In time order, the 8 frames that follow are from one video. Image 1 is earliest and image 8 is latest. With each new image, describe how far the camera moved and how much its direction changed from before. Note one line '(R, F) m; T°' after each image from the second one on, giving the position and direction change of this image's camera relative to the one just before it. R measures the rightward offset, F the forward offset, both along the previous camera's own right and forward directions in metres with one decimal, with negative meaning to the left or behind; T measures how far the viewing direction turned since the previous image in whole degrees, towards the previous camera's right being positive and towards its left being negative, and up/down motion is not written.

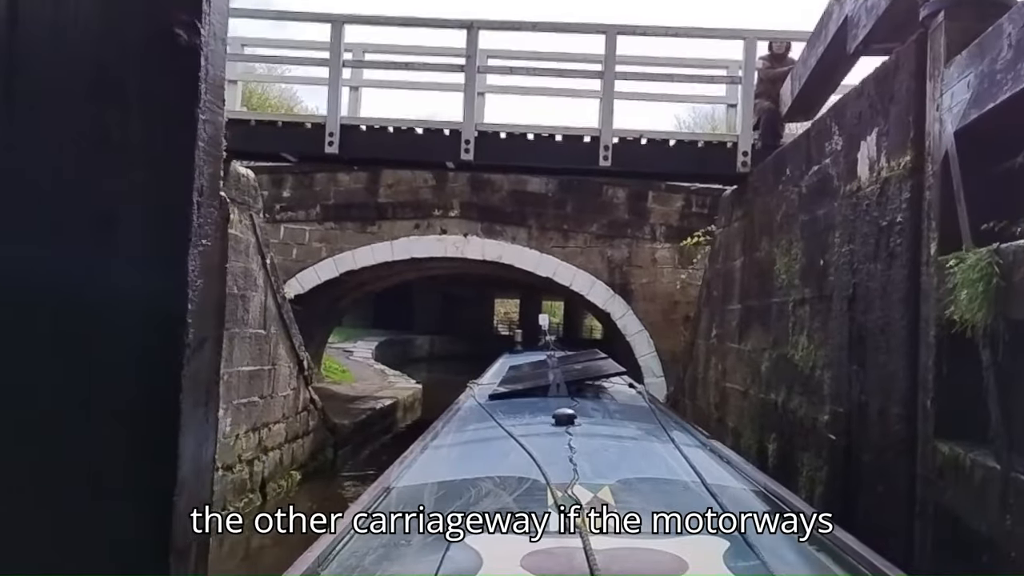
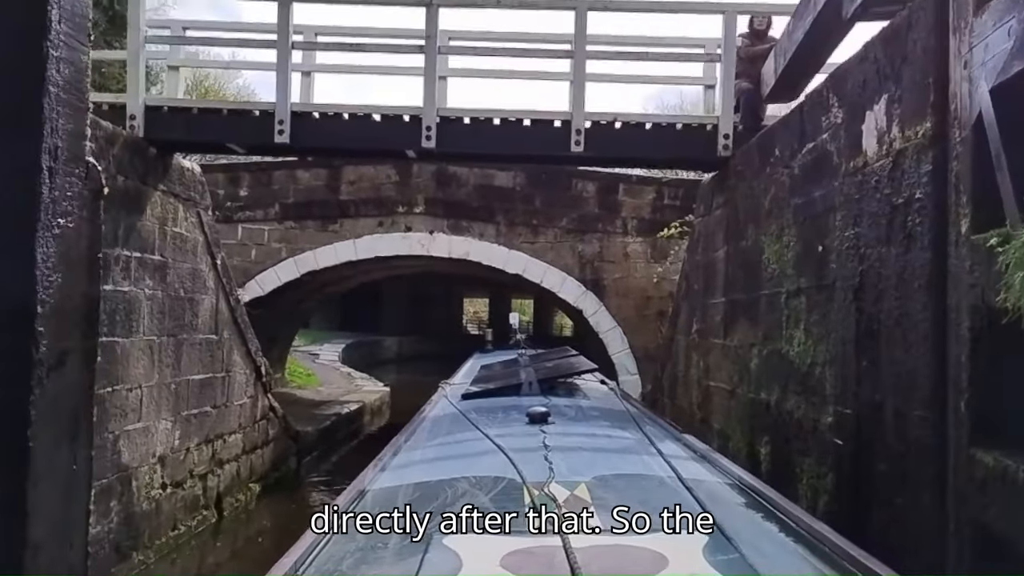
(0.0, +0.5) m; +2°
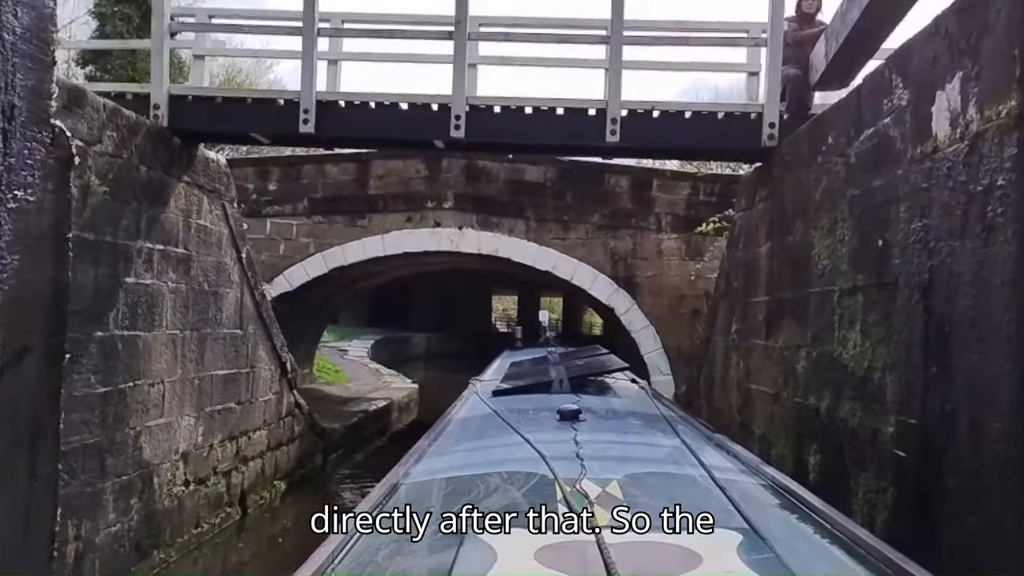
(0.0, +0.3) m; -2°
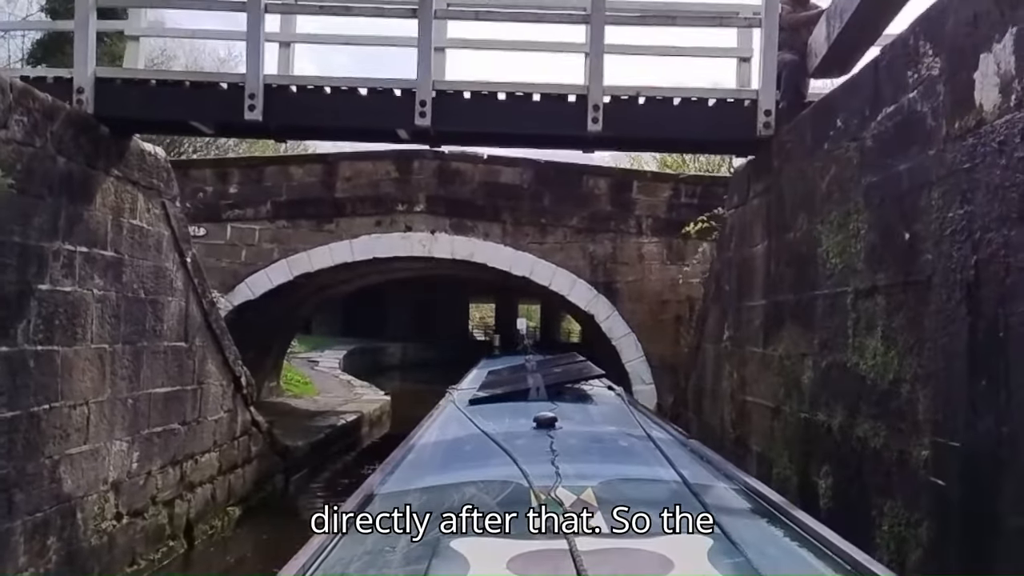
(0.0, +0.6) m; +2°
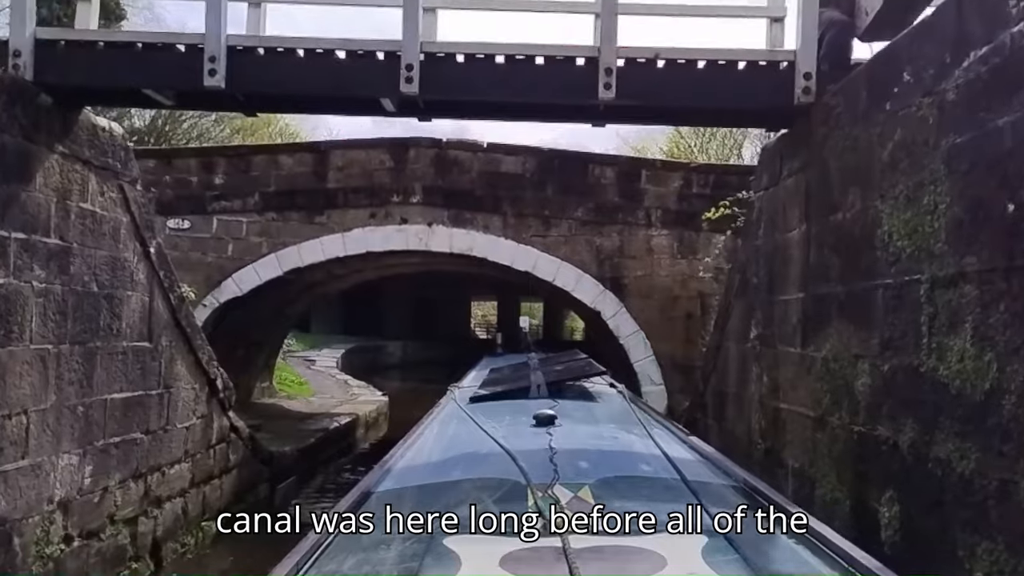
(0.0, +0.7) m; 0°
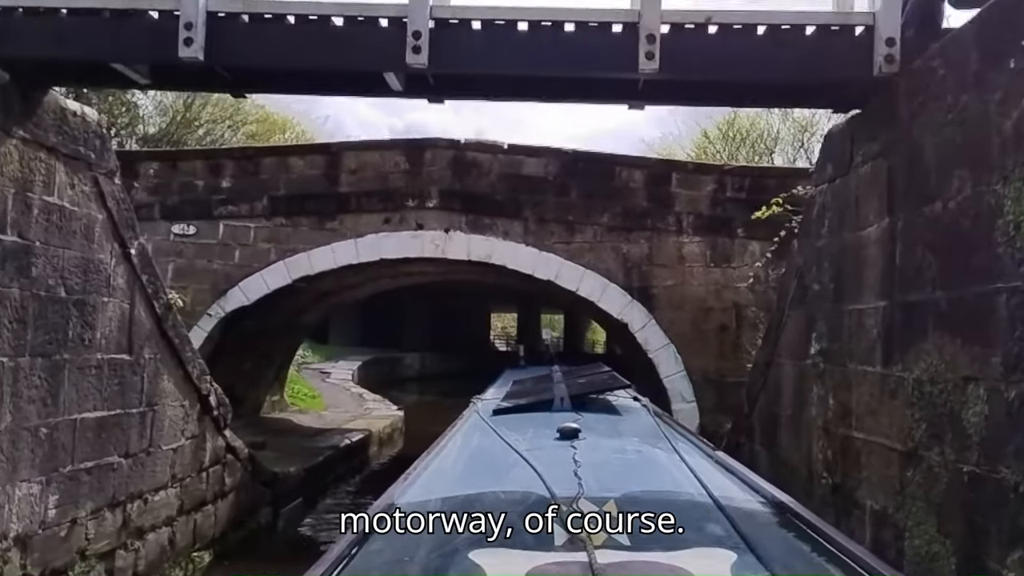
(0.0, +0.7) m; -1°
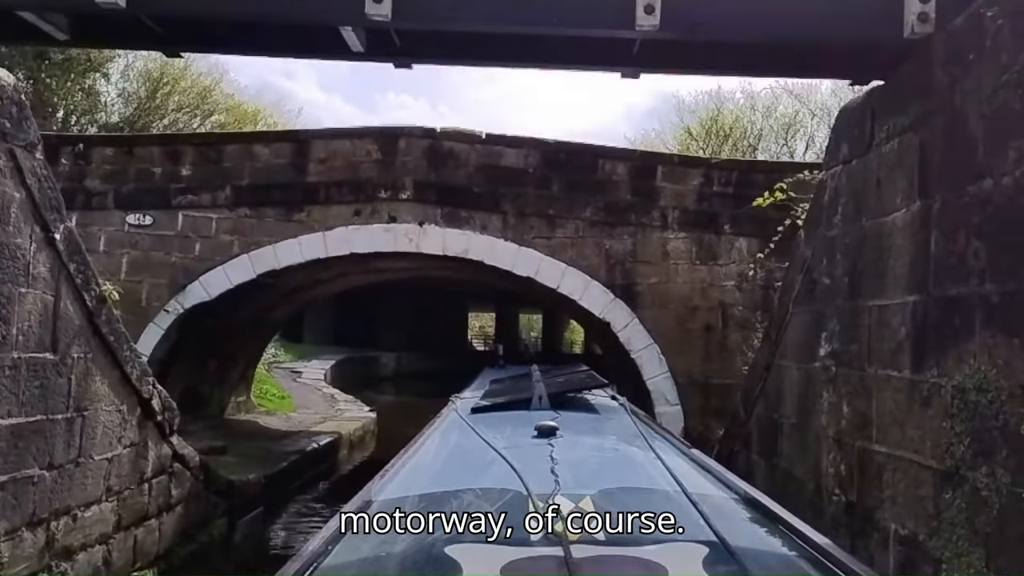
(0.0, +0.6) m; +1°
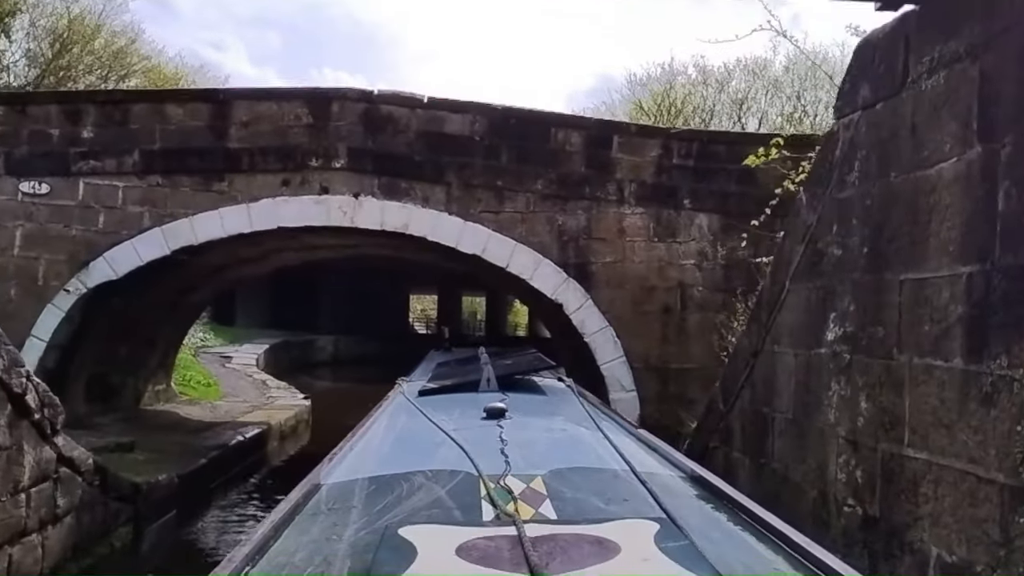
(0.0, +0.8) m; +4°
